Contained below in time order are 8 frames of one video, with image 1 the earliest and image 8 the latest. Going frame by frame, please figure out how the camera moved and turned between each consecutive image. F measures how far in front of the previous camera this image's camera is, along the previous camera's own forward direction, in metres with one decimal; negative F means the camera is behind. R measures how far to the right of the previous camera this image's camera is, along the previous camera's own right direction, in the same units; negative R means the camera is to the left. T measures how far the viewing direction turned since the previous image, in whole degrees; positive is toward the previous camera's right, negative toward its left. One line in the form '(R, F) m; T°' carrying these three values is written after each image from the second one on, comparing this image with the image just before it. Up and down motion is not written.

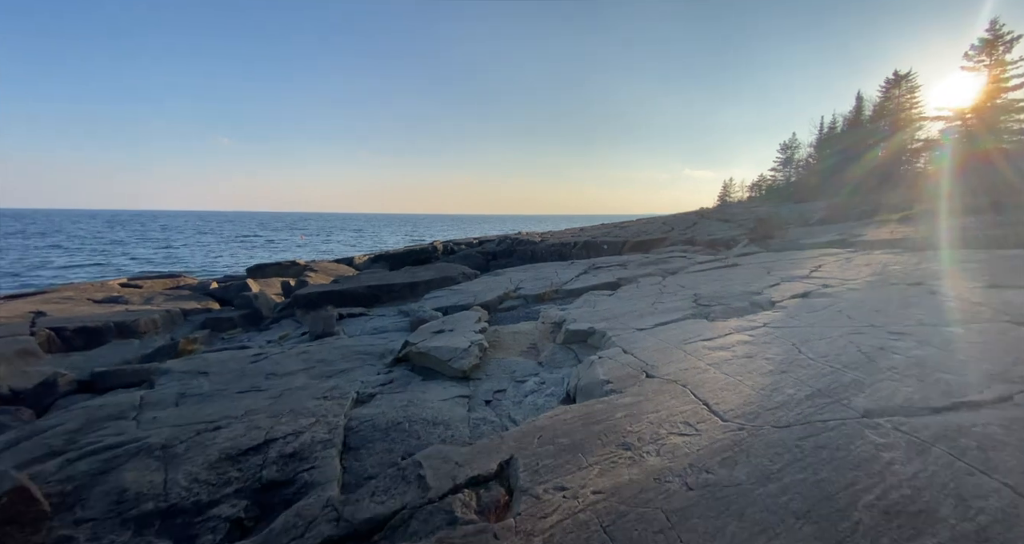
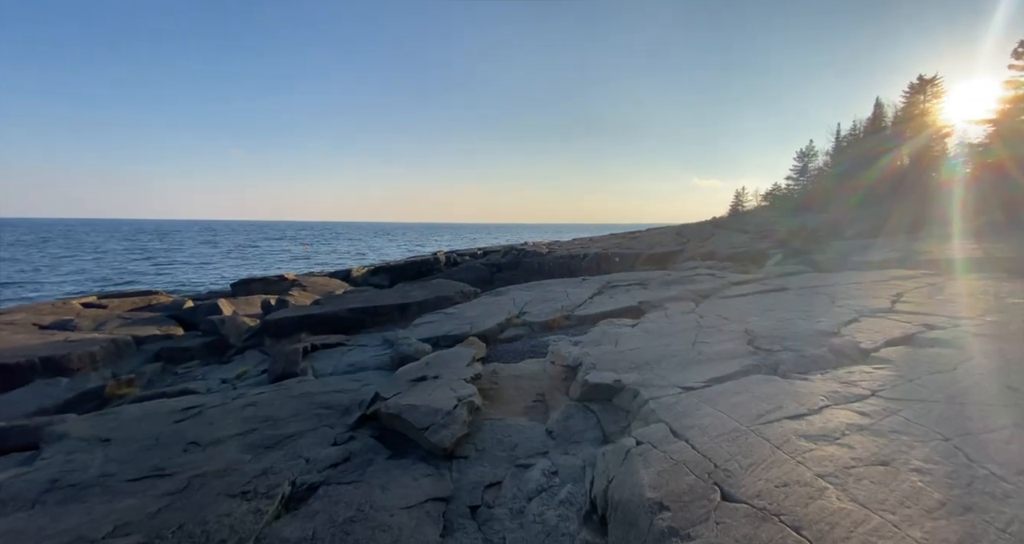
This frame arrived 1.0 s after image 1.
(+0.1, +1.6) m; -1°
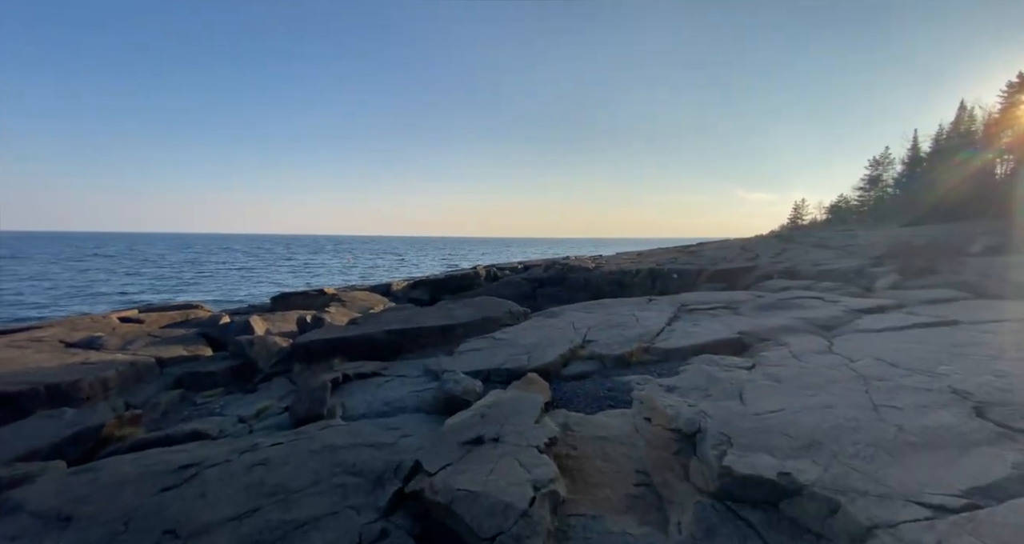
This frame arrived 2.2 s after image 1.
(-0.5, +1.5) m; -5°
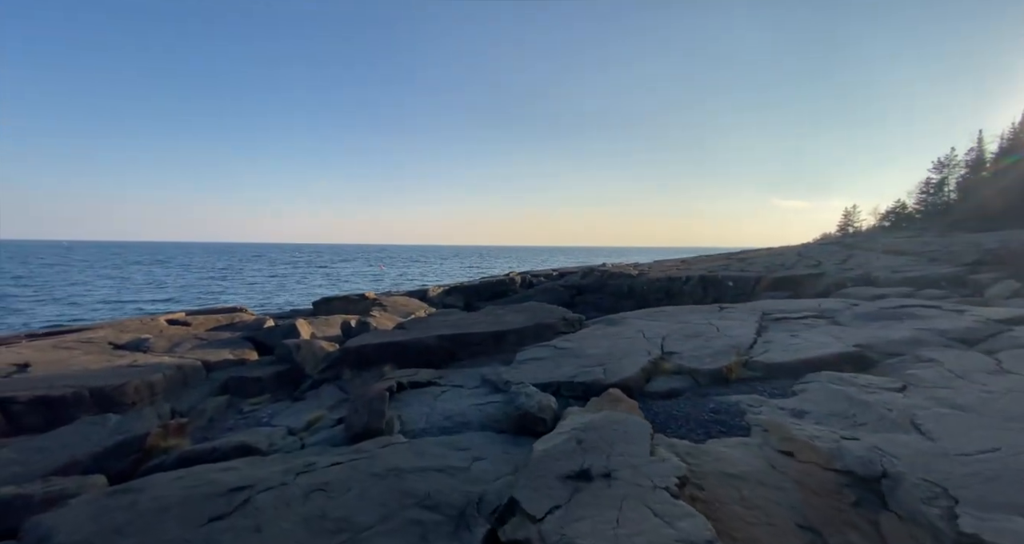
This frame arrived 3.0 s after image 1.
(-0.6, +0.8) m; -4°
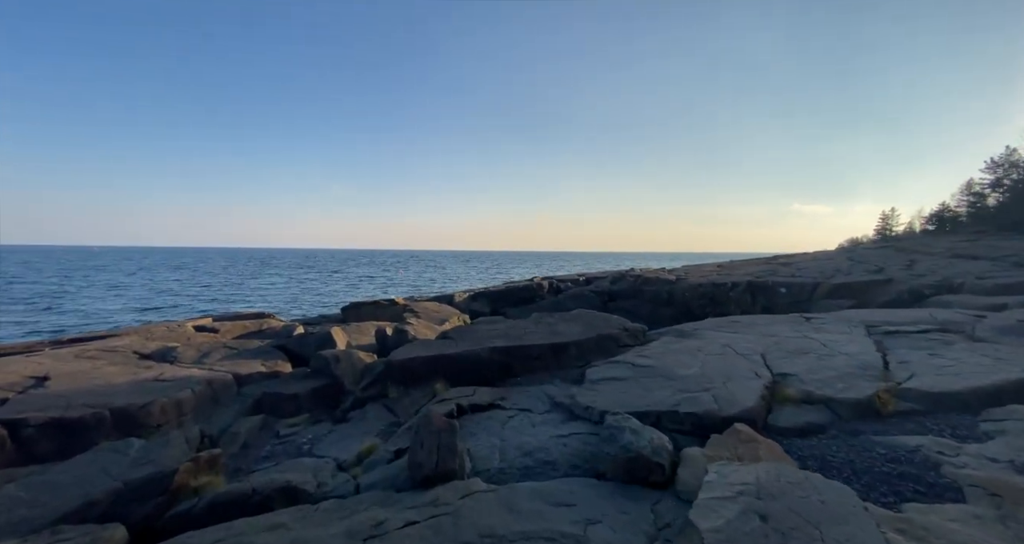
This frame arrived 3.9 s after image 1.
(-0.9, +1.1) m; -2°
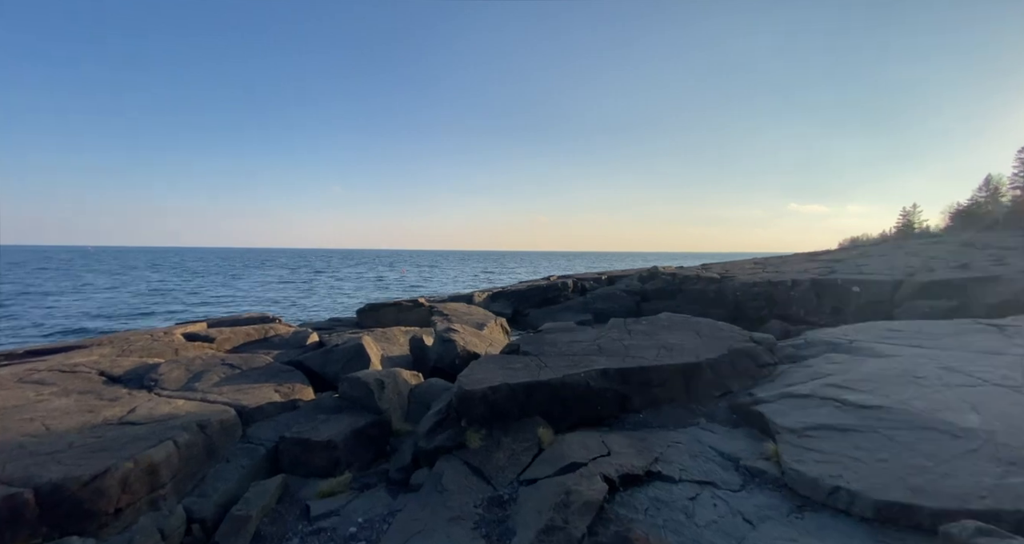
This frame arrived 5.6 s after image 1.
(-1.6, +2.6) m; 0°
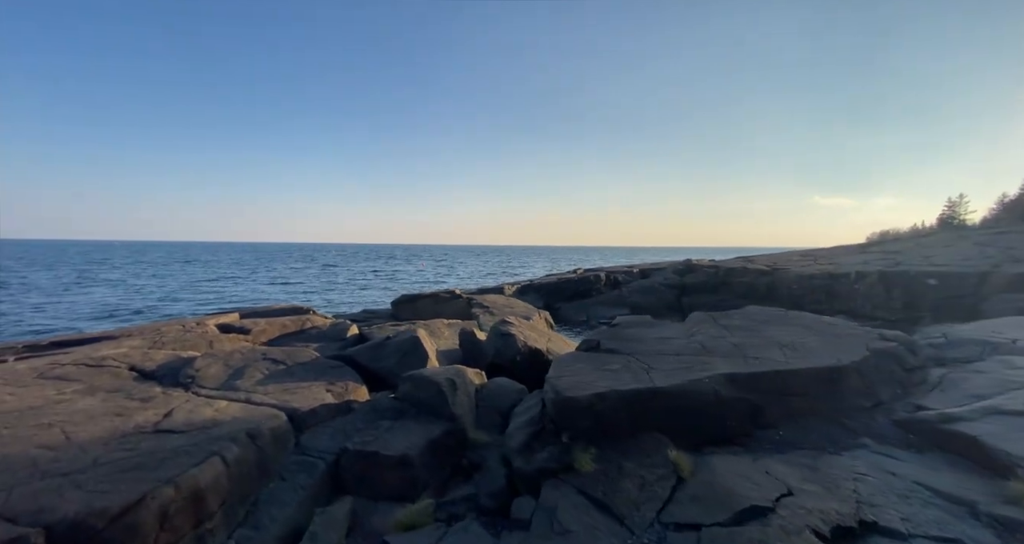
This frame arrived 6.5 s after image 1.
(-1.0, +1.1) m; -2°
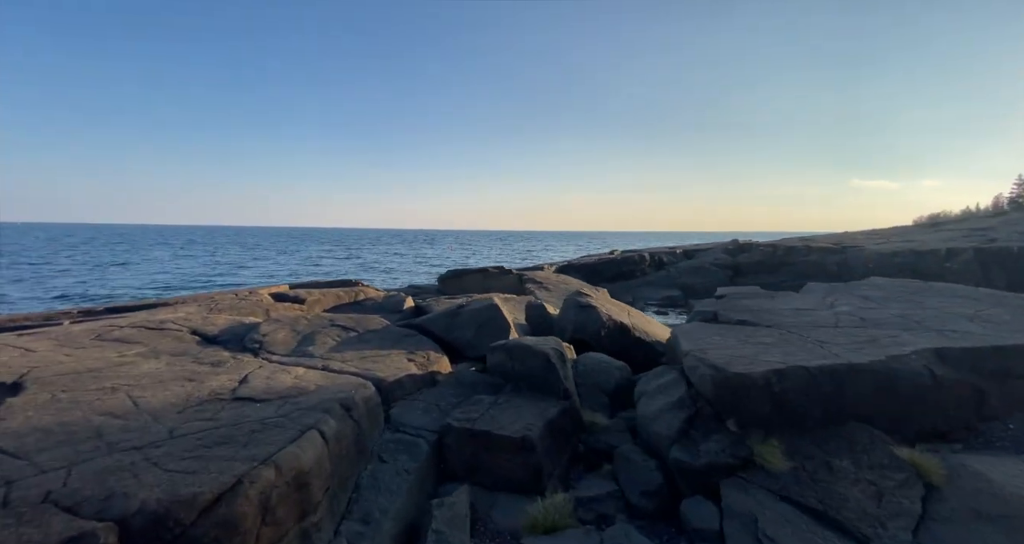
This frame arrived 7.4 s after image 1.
(-1.0, +0.9) m; -3°
